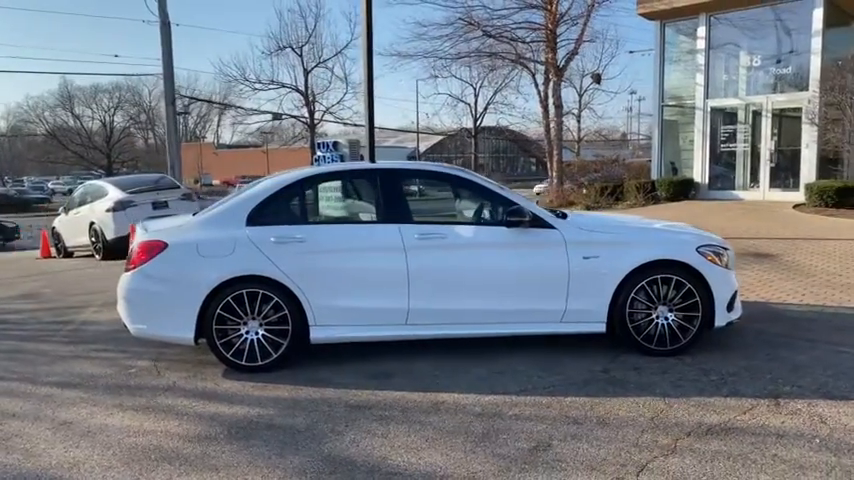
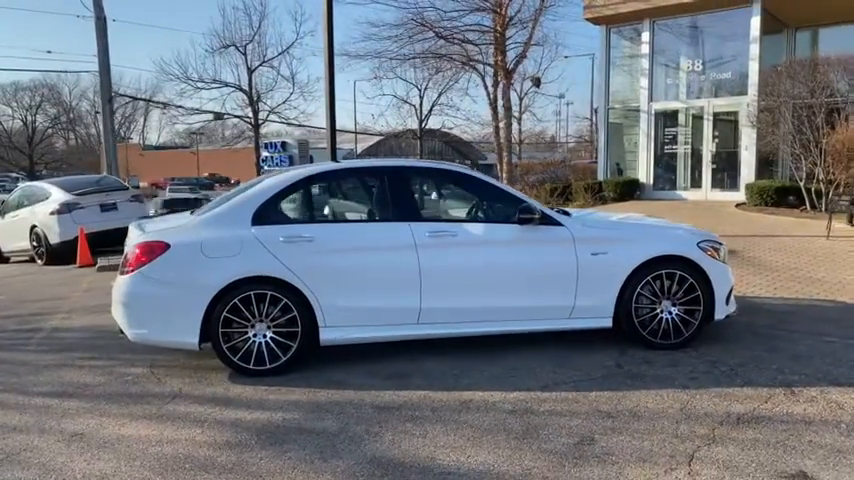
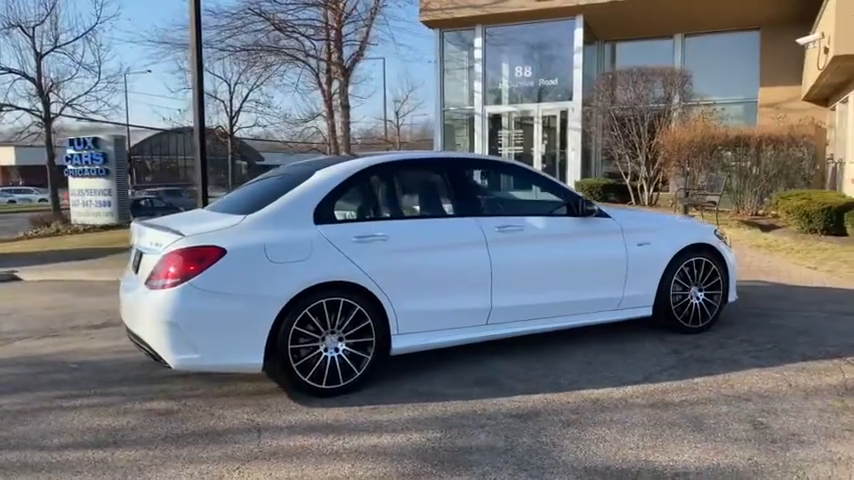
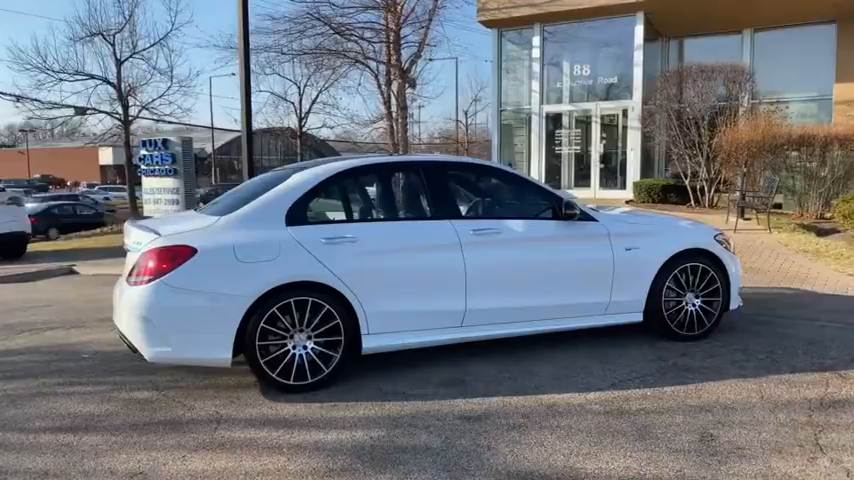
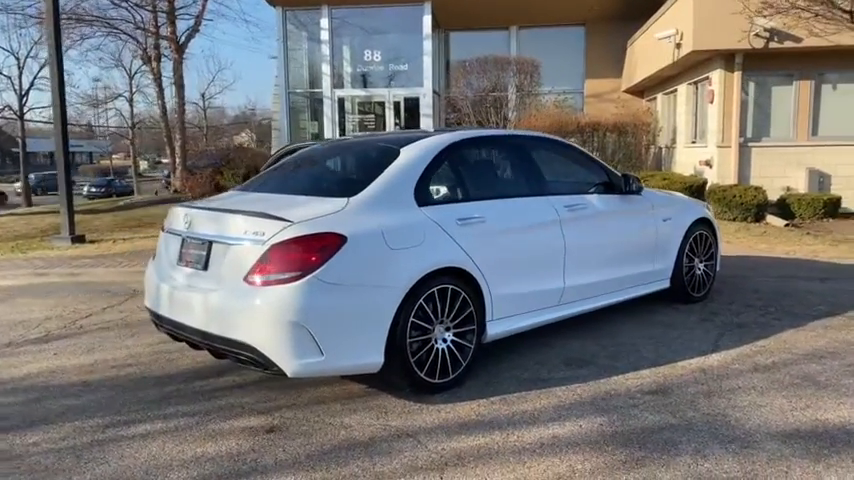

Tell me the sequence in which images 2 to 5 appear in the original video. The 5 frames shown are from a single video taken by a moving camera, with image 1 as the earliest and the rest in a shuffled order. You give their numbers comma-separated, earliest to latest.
2, 4, 3, 5
